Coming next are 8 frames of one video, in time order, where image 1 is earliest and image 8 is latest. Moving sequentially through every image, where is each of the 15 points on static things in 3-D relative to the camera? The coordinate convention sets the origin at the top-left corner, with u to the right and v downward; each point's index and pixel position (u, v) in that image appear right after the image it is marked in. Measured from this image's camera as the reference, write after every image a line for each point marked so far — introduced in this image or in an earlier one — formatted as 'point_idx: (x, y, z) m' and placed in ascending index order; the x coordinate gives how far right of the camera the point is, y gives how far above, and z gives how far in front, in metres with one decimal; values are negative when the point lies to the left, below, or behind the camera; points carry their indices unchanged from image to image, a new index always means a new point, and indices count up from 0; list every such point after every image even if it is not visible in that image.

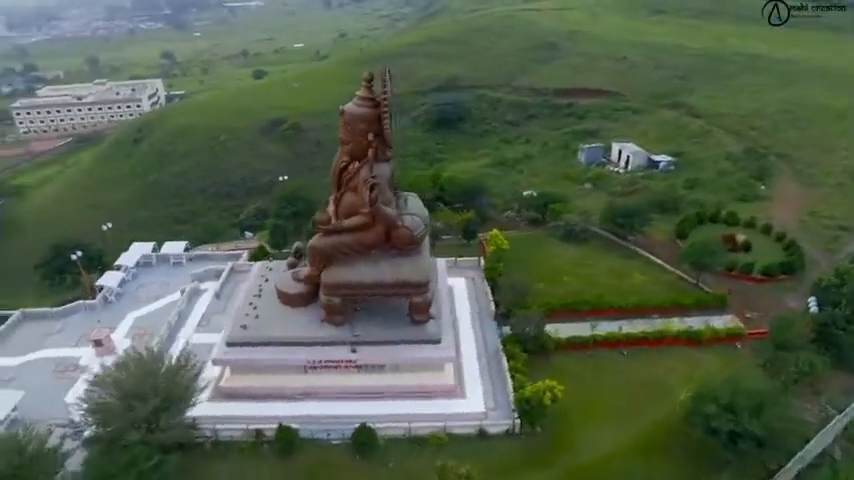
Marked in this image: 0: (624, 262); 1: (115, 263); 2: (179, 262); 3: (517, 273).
0: (+6.9, -0.8, +19.3) m
1: (-10.9, -0.8, +19.3) m
2: (-9.0, -0.8, +20.2) m
3: (+3.0, -1.1, +18.6) m
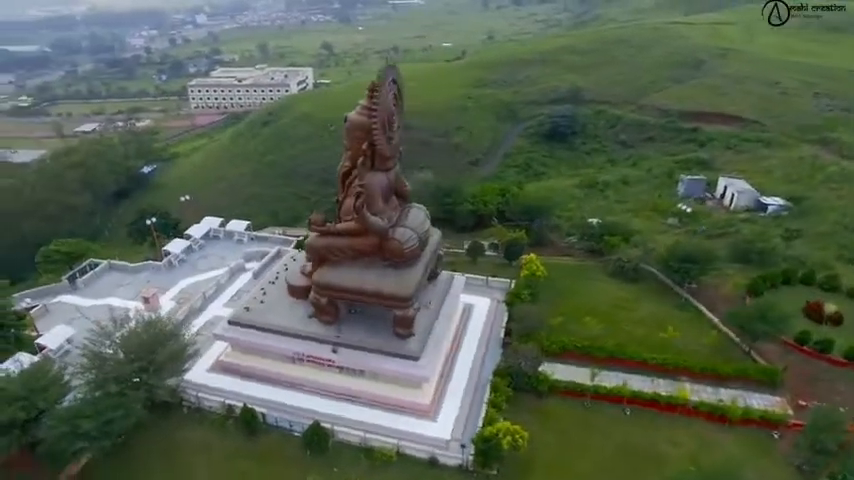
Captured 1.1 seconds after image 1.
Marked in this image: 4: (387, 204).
0: (+7.7, -2.3, +17.3) m
1: (-9.4, +0.3, +21.7) m
2: (-7.3, 0.0, +22.1) m
3: (+3.7, -2.0, +17.5) m
4: (-1.1, +0.9, +13.5) m
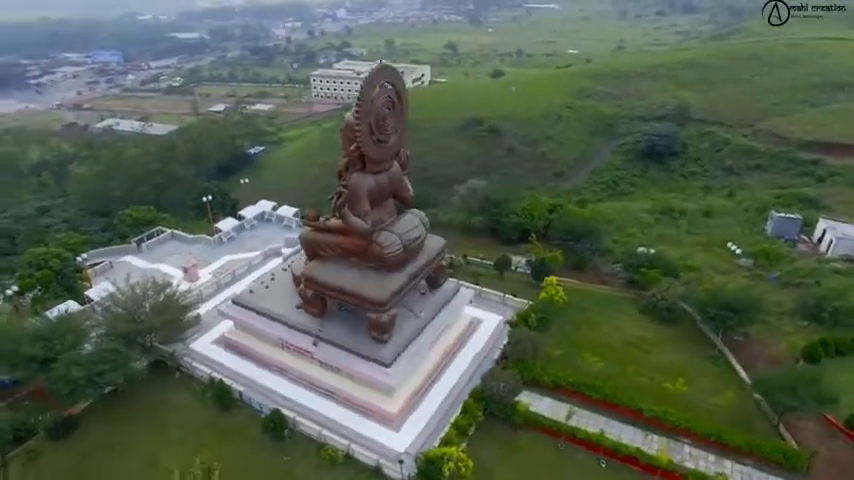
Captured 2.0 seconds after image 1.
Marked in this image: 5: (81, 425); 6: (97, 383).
0: (+7.6, -3.5, +15.4) m
1: (-7.7, +1.1, +23.2) m
2: (-5.7, +0.6, +23.2) m
3: (+3.8, -2.7, +16.5) m
4: (-1.3, +0.8, +13.5) m
5: (-8.8, -4.6, +13.8) m
6: (-8.2, -3.6, +13.5) m
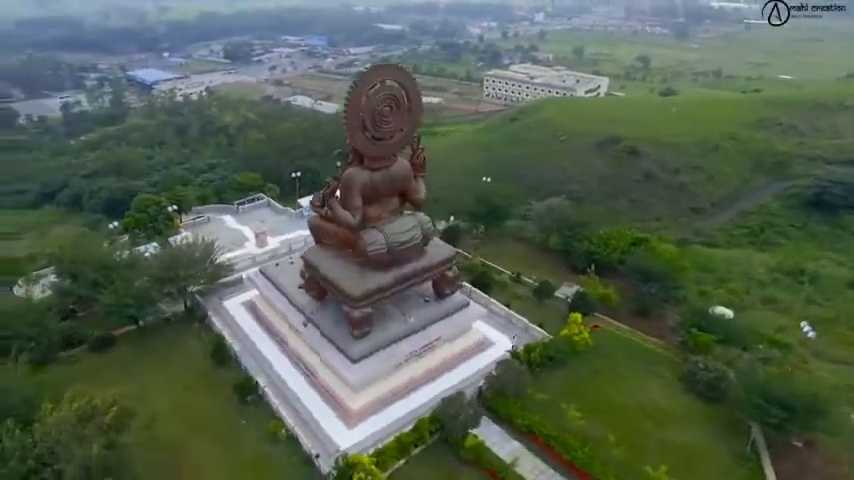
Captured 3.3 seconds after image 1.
0: (+6.7, -5.0, +12.7) m
1: (-4.4, +2.1, +24.7) m
2: (-2.6, +1.2, +24.0) m
3: (+3.6, -3.6, +14.8) m
4: (-1.4, +0.9, +13.5) m
5: (-9.3, -3.1, +16.1) m
6: (-8.6, -2.1, +15.7) m
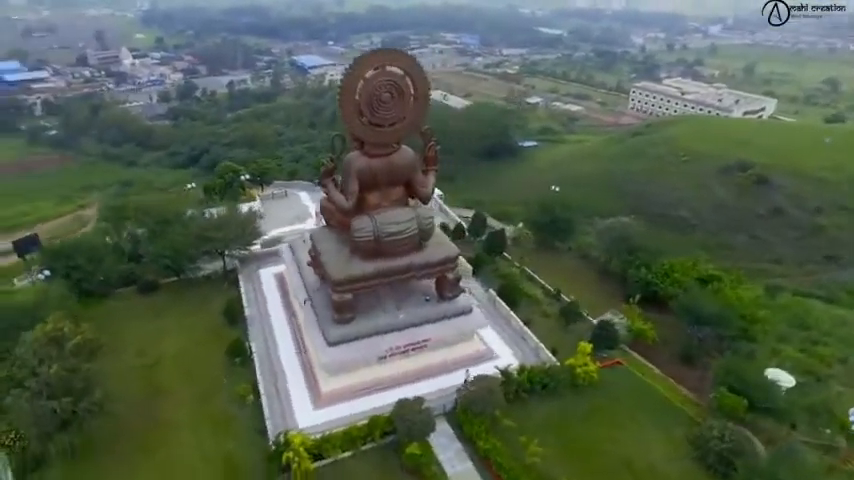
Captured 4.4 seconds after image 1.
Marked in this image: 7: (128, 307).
0: (+5.2, -5.8, +10.6) m
1: (-1.4, +2.6, +24.9) m
2: (+0.1, +1.5, +23.8) m
3: (+3.0, -4.0, +13.4) m
4: (-1.4, +1.2, +13.3) m
5: (-8.9, -1.6, +17.9) m
6: (-8.2, -0.8, +17.3) m
7: (-9.4, -2.1, +17.1) m
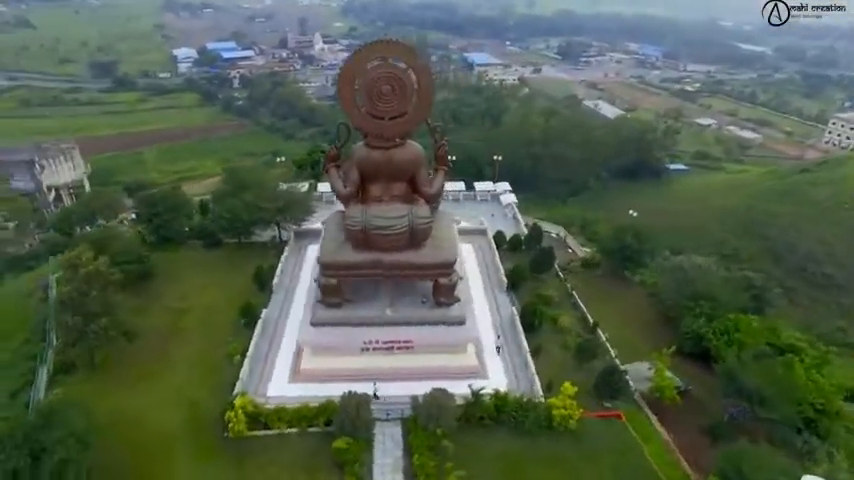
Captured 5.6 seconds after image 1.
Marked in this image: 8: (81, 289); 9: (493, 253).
0: (+2.9, -6.5, +9.0) m
1: (+2.2, +2.5, +24.3) m
2: (+3.1, +1.2, +23.0) m
3: (+2.0, -4.4, +12.3) m
4: (-1.4, +1.5, +13.3) m
5: (-7.6, -0.2, +19.9) m
6: (-7.0, +0.5, +19.1) m
7: (-8.4, -0.6, +19.3) m
8: (-8.6, -1.3, +13.4) m
9: (+2.3, -0.5, +19.3) m
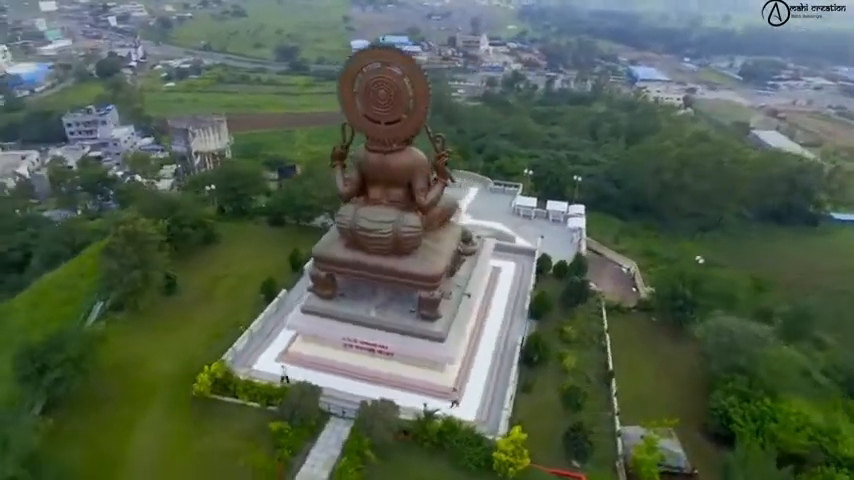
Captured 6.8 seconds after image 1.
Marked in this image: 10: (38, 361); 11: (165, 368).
0: (+0.2, -7.0, +8.3) m
1: (+5.2, +1.6, +23.1) m
2: (+5.4, +0.2, +21.5) m
3: (+0.5, -4.9, +11.7) m
4: (-1.4, +1.4, +13.5) m
5: (-5.8, +0.6, +21.6) m
6: (-5.3, +1.3, +20.6) m
7: (-6.7, +0.4, +21.2) m
8: (-8.7, -0.1, +15.6) m
9: (+3.4, -1.3, +18.3) m
10: (-9.0, -2.8, +12.7) m
11: (-6.9, -3.4, +14.3) m
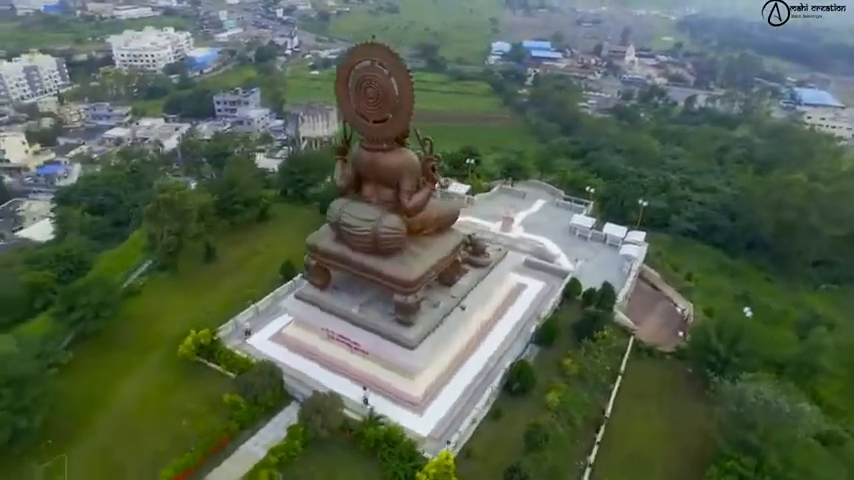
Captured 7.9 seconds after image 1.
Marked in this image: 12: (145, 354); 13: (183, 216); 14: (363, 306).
0: (-2.4, -7.0, +8.3) m
1: (+7.1, +0.6, +21.3) m
2: (+6.8, -0.8, +19.7) m
3: (-1.0, -5.0, +11.4) m
4: (-1.6, +1.5, +13.5) m
5: (-3.9, +1.2, +22.5) m
6: (-3.6, +1.8, +21.4) m
7: (-4.9, +1.1, +22.3) m
8: (-8.2, +0.9, +17.3) m
9: (+3.9, -1.9, +17.0) m
10: (-9.7, -1.7, +14.7) m
11: (-7.3, -2.5, +15.7) m
12: (-7.7, -3.1, +14.7) m
13: (-7.7, +0.8, +17.4) m
14: (-1.6, -1.7, +14.3) m
